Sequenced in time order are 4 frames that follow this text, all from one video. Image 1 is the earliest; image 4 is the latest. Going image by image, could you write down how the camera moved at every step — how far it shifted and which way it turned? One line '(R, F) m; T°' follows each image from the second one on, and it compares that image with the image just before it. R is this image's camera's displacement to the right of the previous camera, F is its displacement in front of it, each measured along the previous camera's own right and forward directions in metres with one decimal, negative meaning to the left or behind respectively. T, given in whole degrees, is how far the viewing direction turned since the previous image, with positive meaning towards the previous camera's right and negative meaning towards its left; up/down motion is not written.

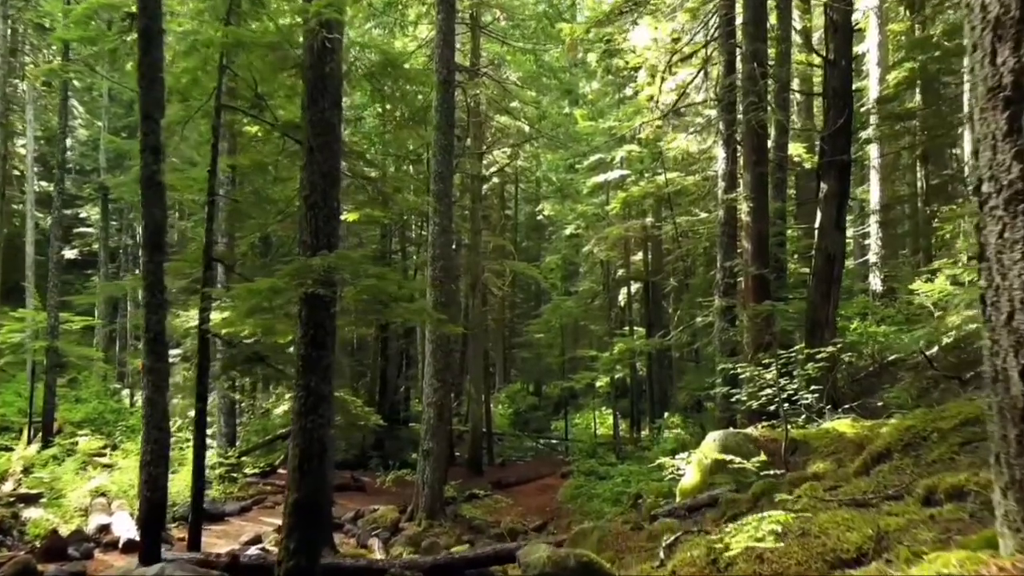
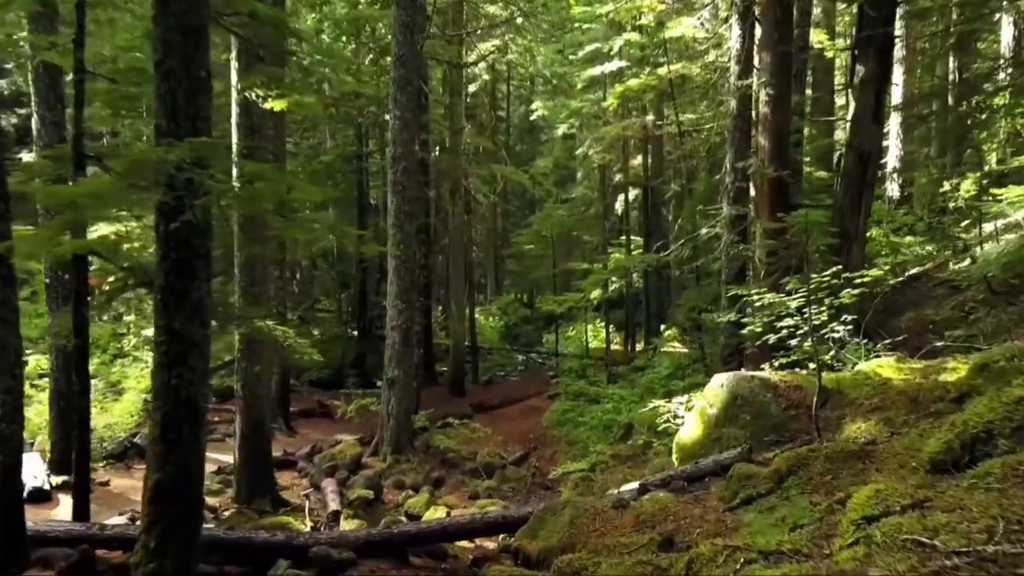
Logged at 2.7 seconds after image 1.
(+0.4, +1.9) m; 0°
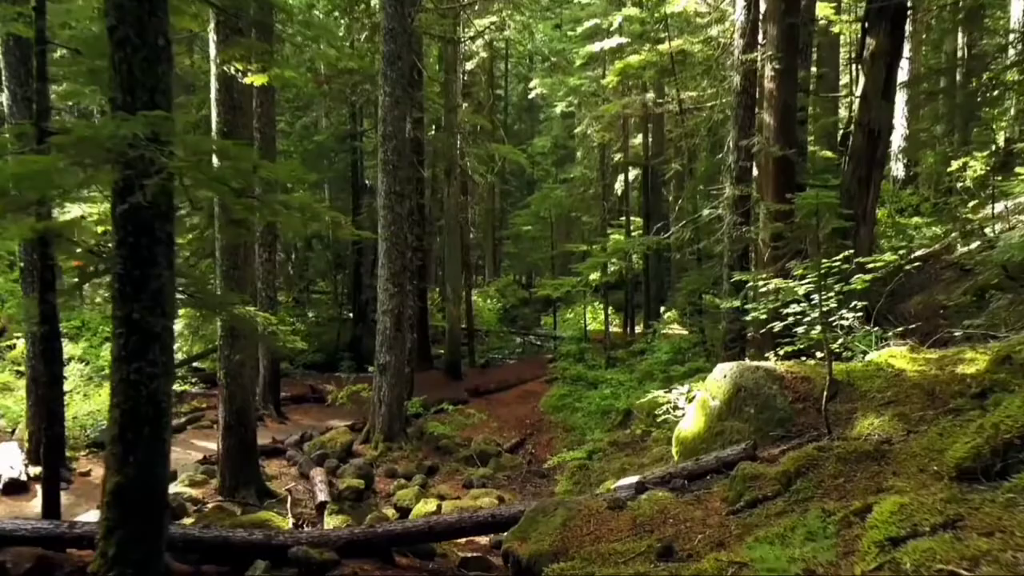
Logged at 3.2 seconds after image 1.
(+0.1, +0.4) m; 0°
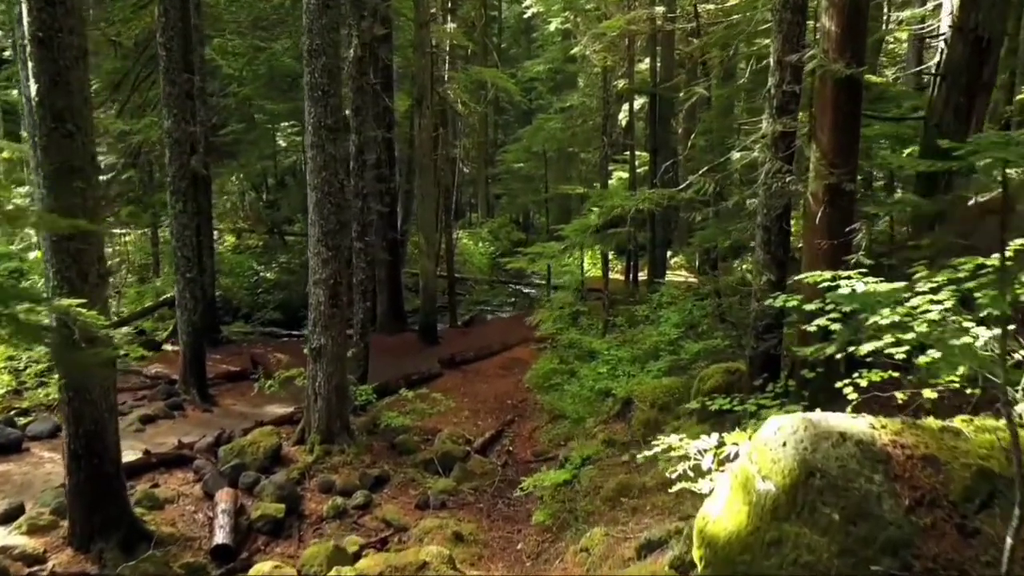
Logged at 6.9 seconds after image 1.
(+0.4, +2.7) m; 0°
